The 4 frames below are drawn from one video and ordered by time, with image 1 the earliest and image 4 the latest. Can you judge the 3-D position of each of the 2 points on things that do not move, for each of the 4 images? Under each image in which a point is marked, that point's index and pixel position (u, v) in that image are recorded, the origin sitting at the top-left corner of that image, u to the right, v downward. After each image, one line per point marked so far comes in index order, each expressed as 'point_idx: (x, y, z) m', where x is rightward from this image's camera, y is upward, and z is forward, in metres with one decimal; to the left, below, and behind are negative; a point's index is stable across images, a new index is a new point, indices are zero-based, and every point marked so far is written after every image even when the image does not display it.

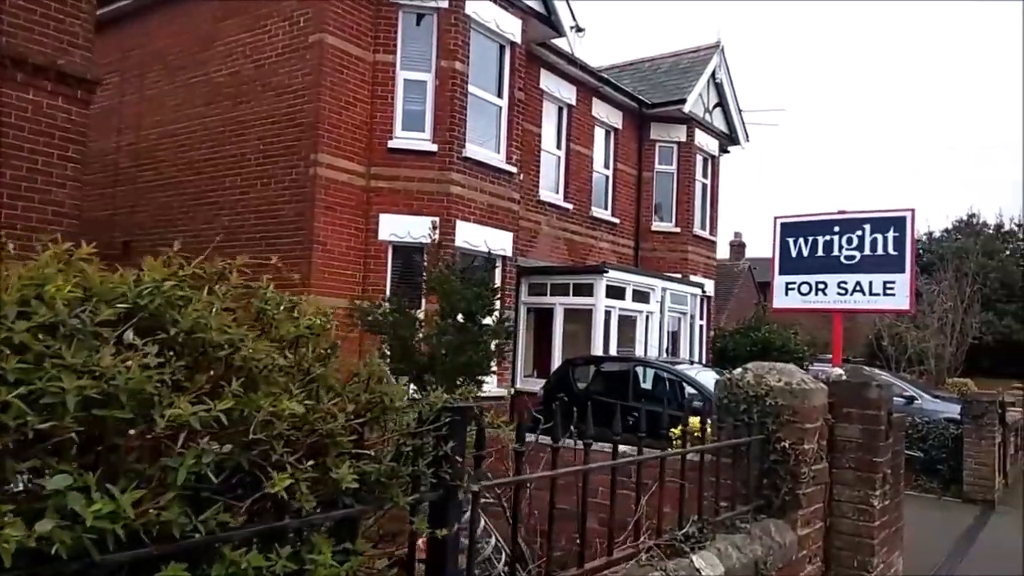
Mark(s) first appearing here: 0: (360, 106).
0: (-1.9, +2.2, +10.3) m
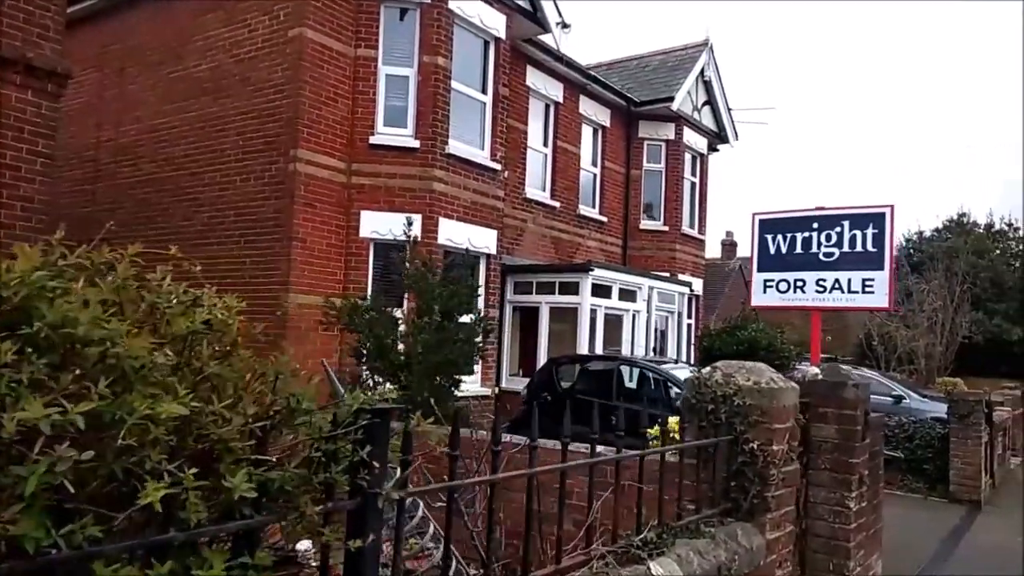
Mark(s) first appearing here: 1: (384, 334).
0: (-2.1, +2.2, +10.2) m
1: (-1.0, -0.4, +6.8) m
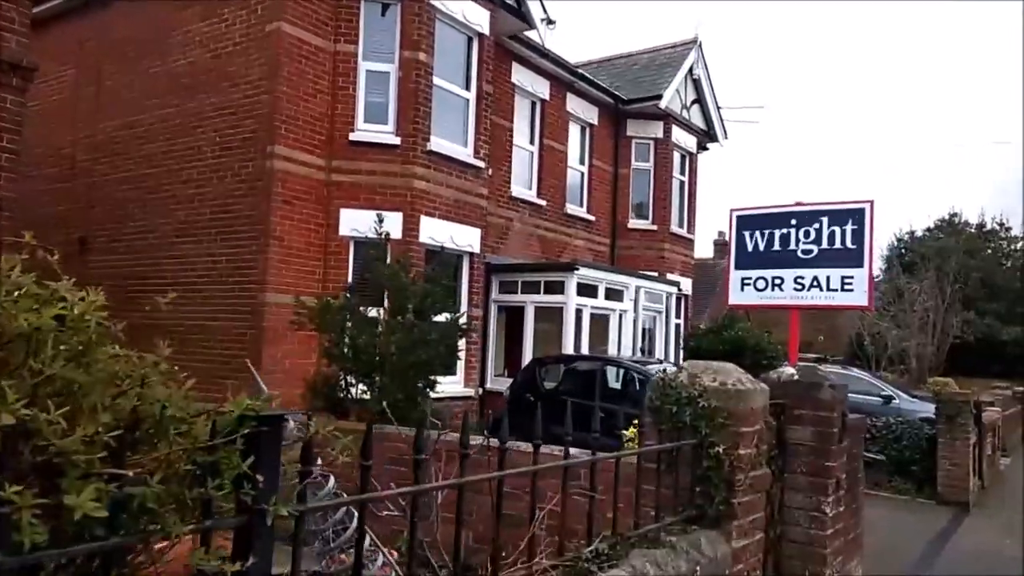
0: (-2.3, +2.3, +10.0) m
1: (-1.2, -0.4, +6.6) m
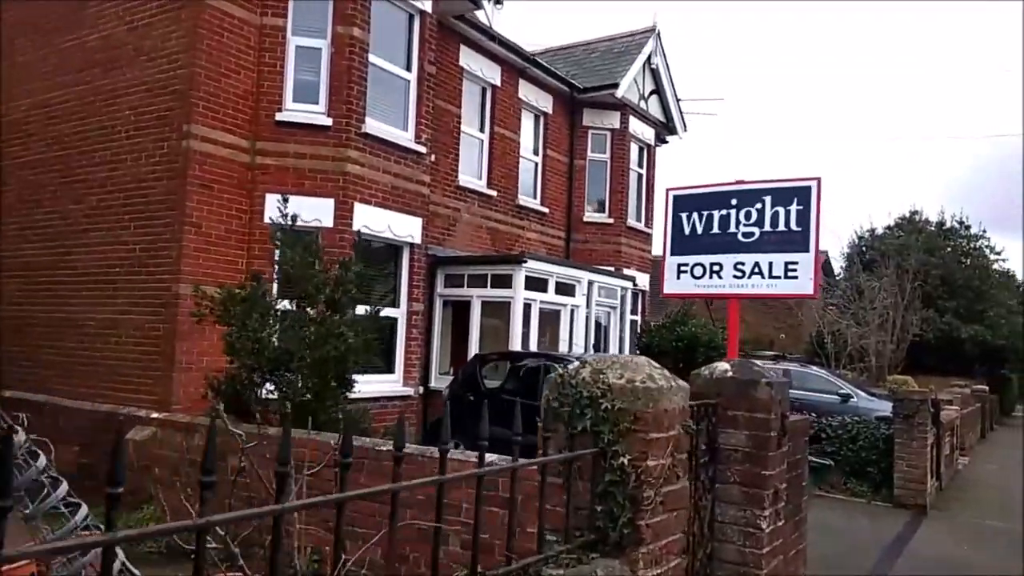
0: (-2.9, +2.4, +9.3) m
1: (-1.8, -0.3, +6.0) m
